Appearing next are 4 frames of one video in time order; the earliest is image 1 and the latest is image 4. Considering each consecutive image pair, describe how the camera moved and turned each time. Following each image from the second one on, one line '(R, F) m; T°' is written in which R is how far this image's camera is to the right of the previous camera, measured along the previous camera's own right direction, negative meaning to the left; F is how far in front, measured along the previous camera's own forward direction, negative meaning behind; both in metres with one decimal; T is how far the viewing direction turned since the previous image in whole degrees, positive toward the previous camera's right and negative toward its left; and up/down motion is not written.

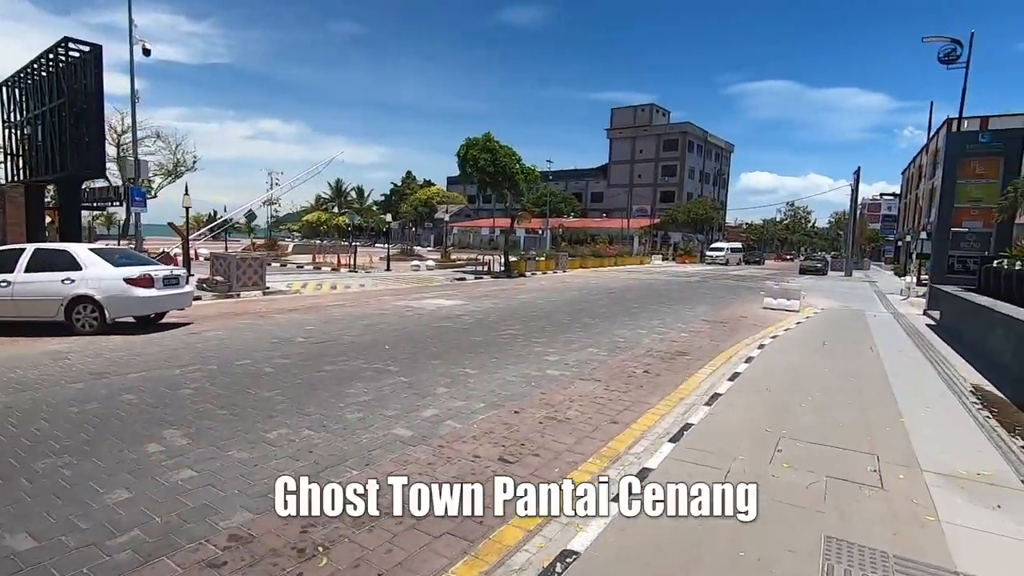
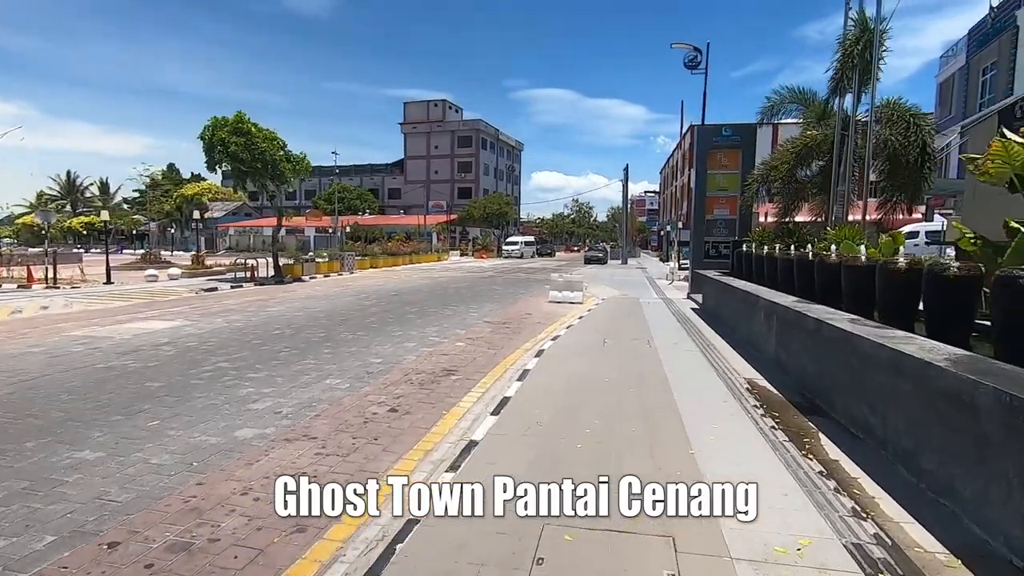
(+1.5, +2.3) m; +20°
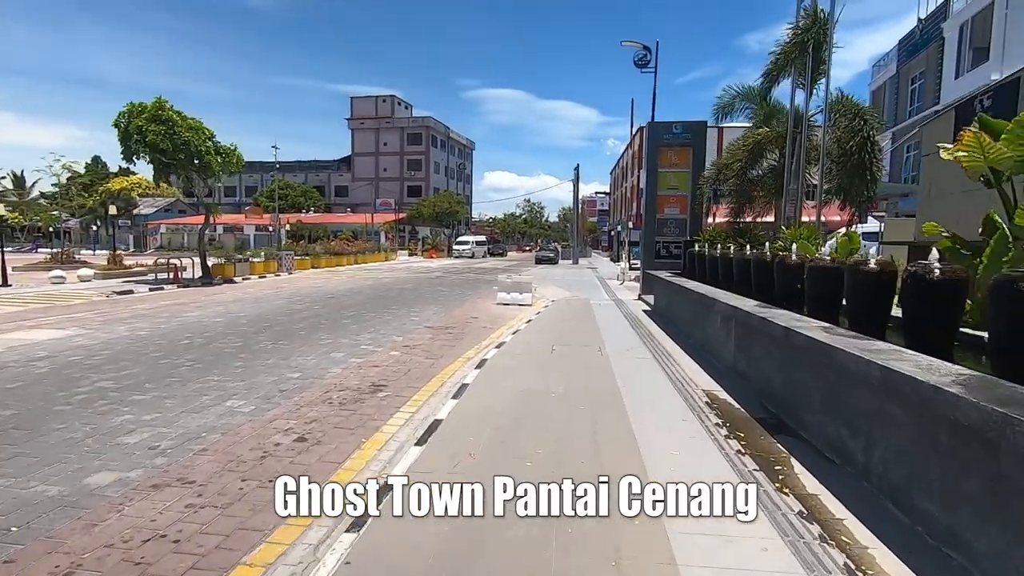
(+0.2, +0.9) m; +5°
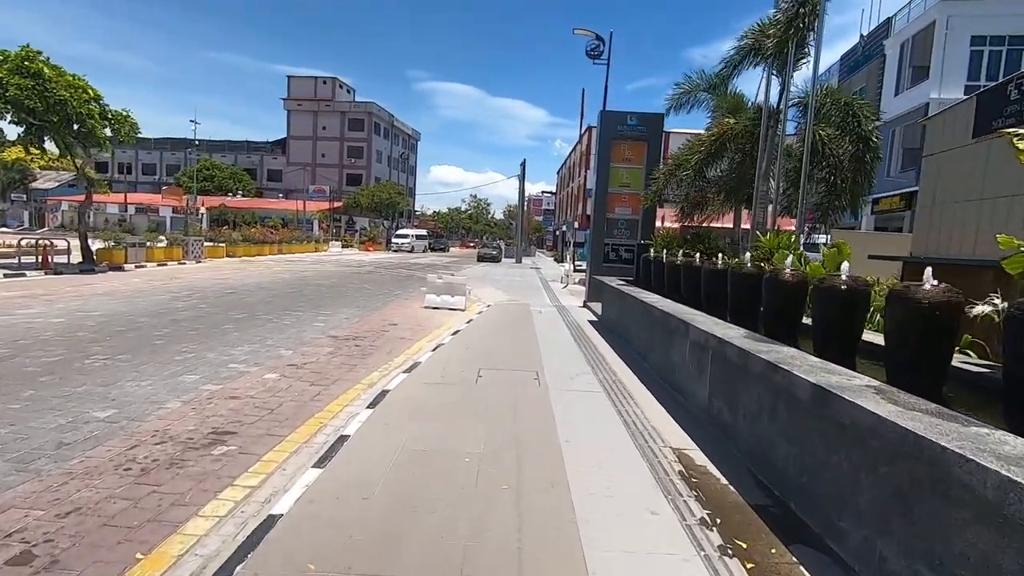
(+0.4, +2.1) m; +6°
